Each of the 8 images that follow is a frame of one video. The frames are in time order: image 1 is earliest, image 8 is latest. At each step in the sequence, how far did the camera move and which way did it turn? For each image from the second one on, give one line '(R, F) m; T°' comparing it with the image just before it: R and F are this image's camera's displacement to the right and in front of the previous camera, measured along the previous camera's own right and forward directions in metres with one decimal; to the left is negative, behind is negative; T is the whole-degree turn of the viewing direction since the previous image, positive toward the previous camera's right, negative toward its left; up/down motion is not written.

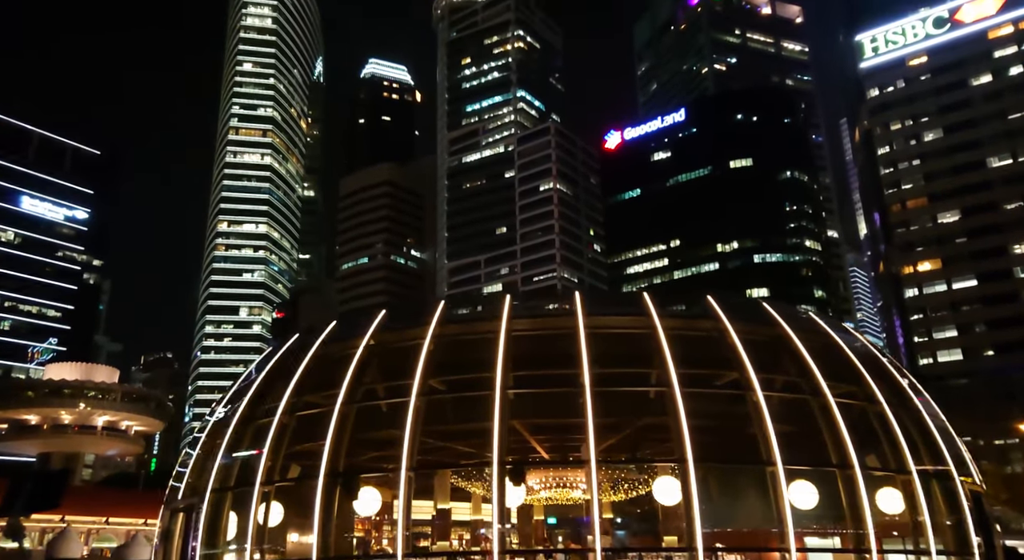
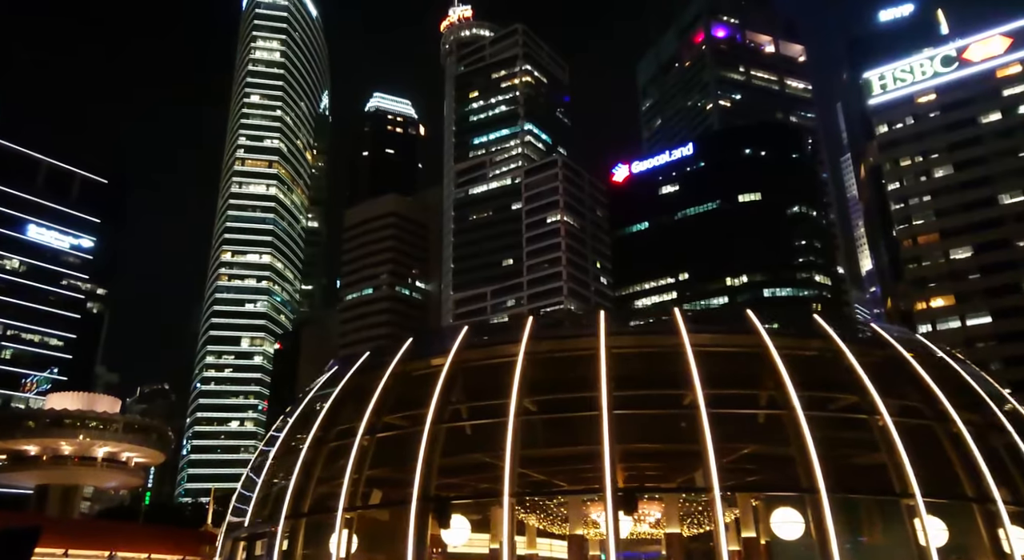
(-1.3, +0.6) m; 0°
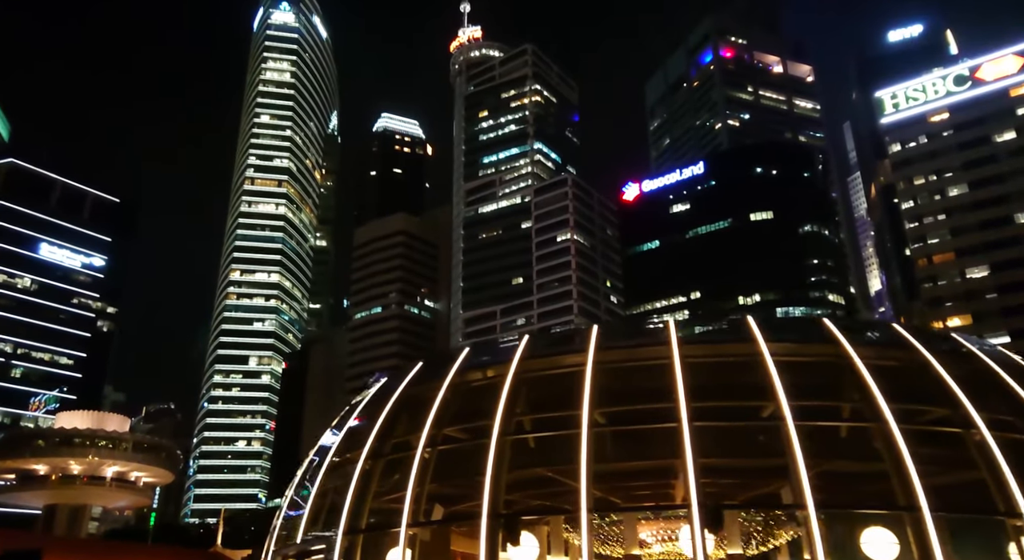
(-0.8, +0.4) m; 0°
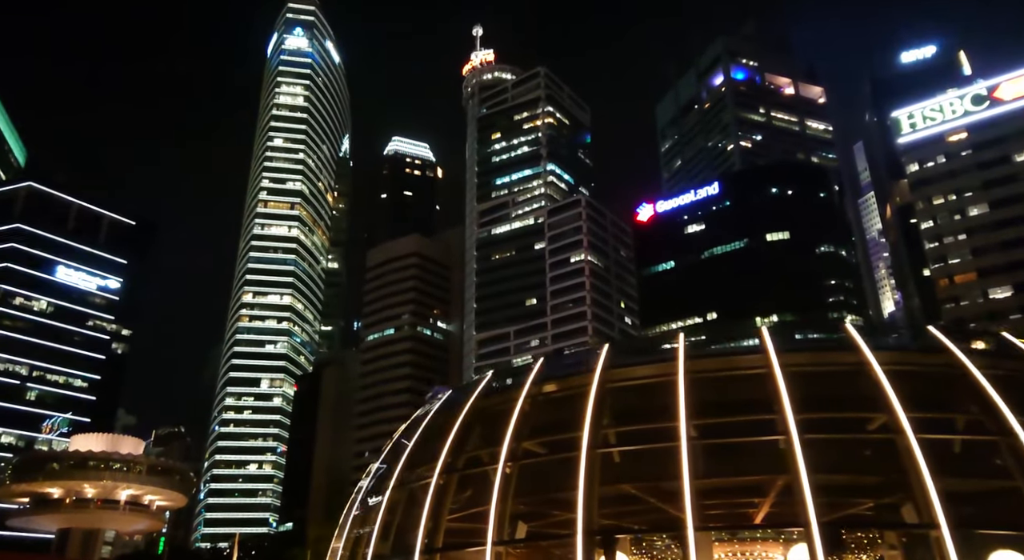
(-1.0, +0.4) m; -1°
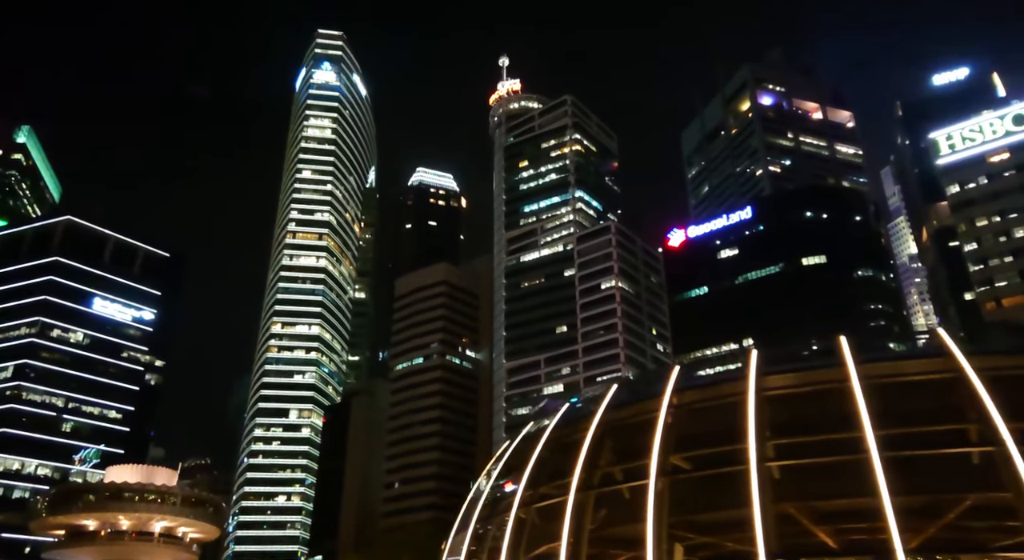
(-1.8, +0.7) m; -1°
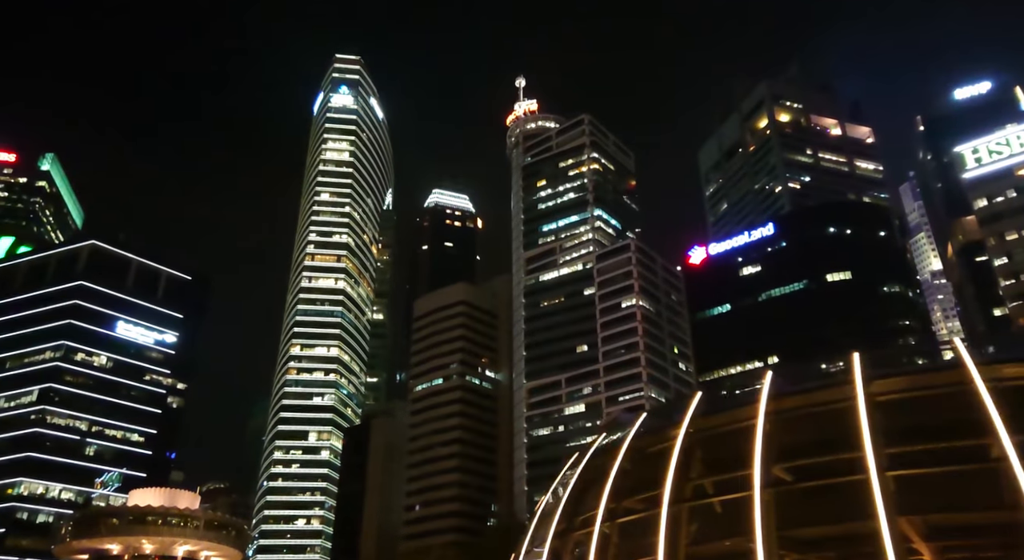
(-1.1, +0.5) m; -1°
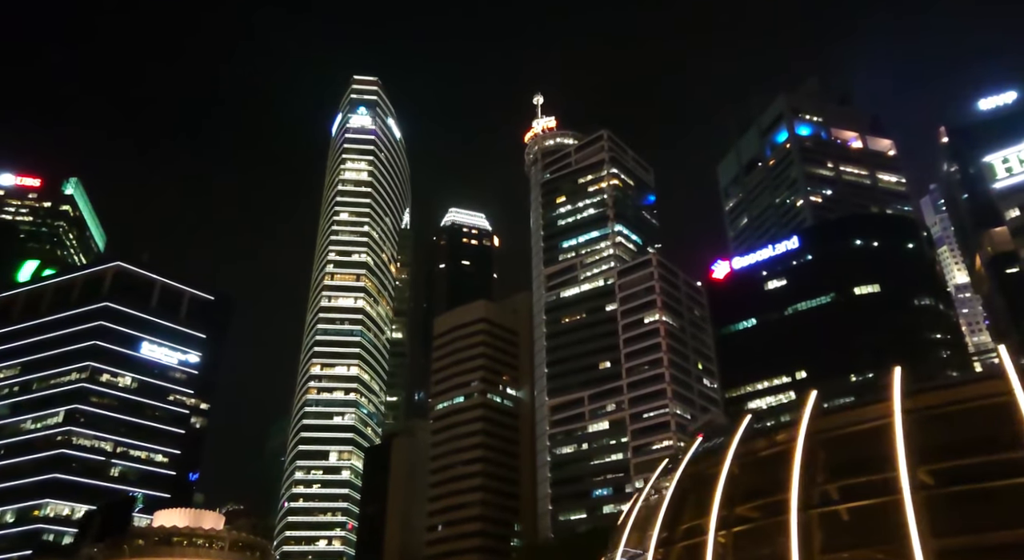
(-1.3, +0.7) m; -1°
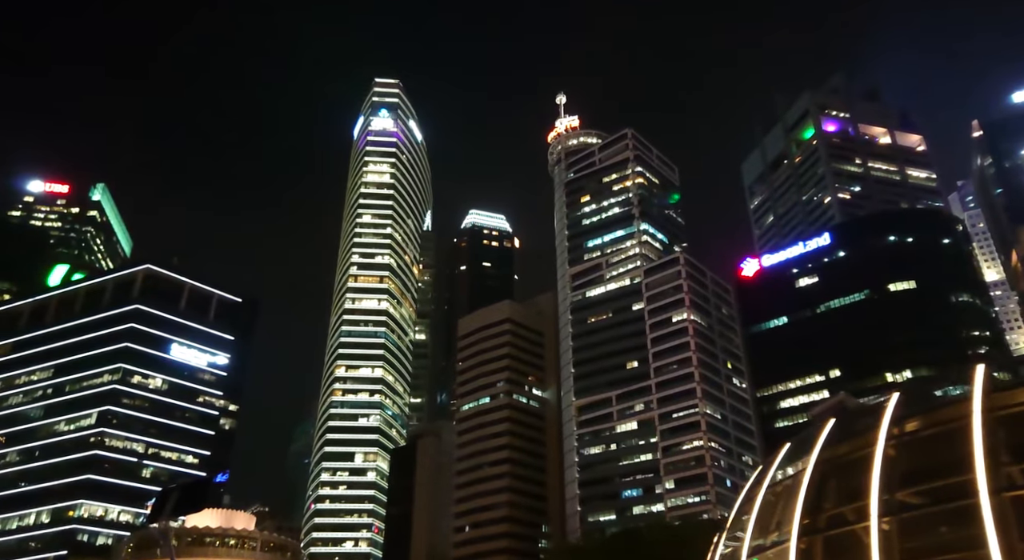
(-1.6, +0.8) m; -1°
